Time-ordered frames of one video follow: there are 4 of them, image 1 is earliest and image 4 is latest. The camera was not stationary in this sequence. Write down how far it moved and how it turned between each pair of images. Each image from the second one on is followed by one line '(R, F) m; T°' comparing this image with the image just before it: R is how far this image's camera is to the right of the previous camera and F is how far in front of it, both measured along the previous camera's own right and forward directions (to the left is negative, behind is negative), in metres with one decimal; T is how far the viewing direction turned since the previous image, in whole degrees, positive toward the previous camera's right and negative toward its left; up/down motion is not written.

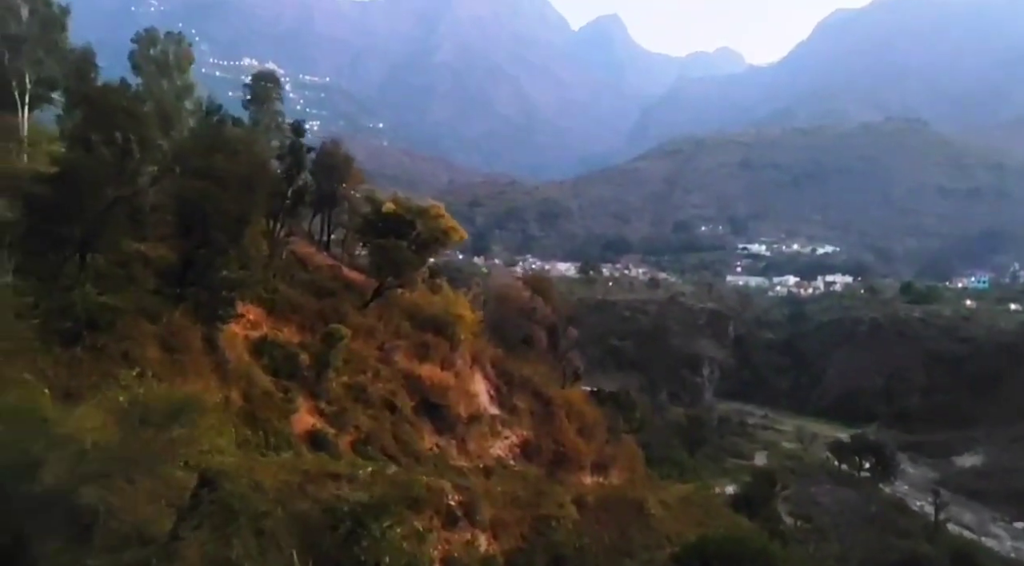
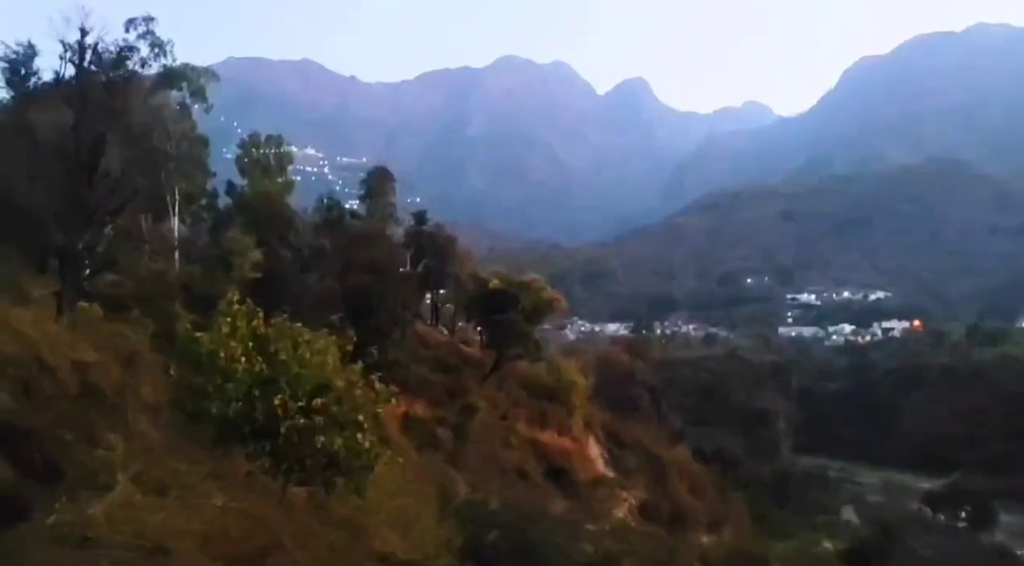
(-1.1, -1.2) m; -3°
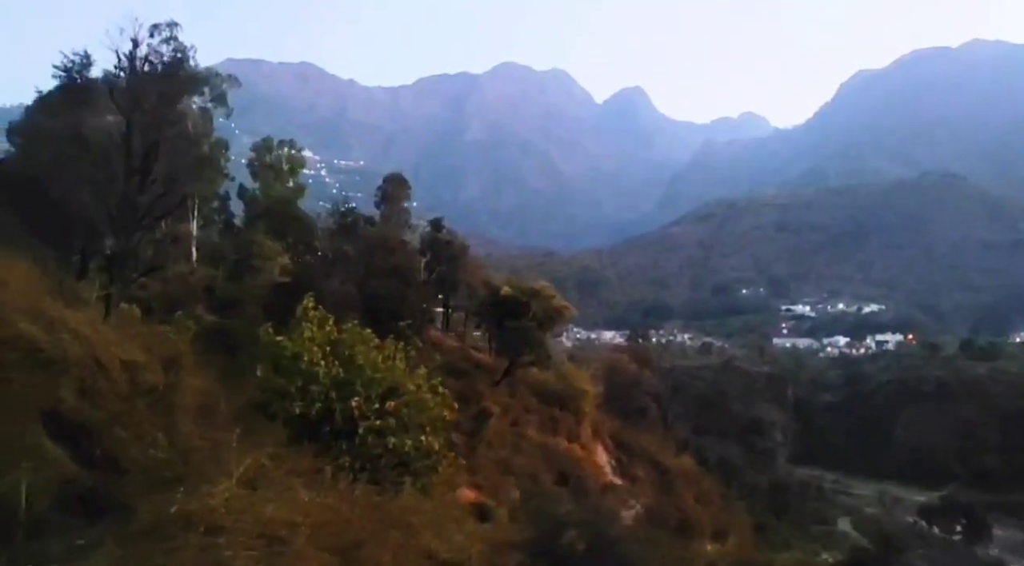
(-0.3, -0.2) m; 0°
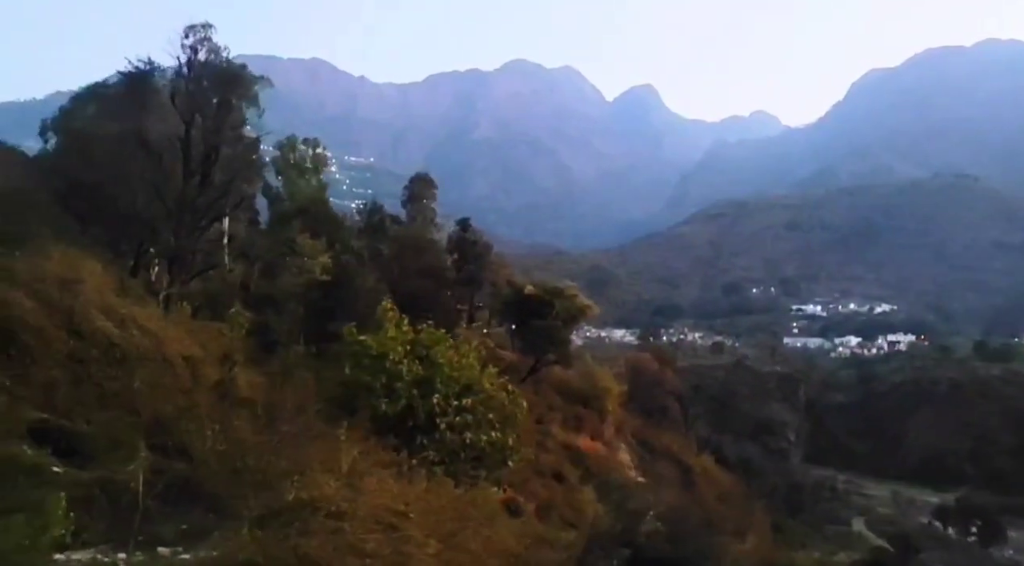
(-0.3, -0.2) m; -1°
